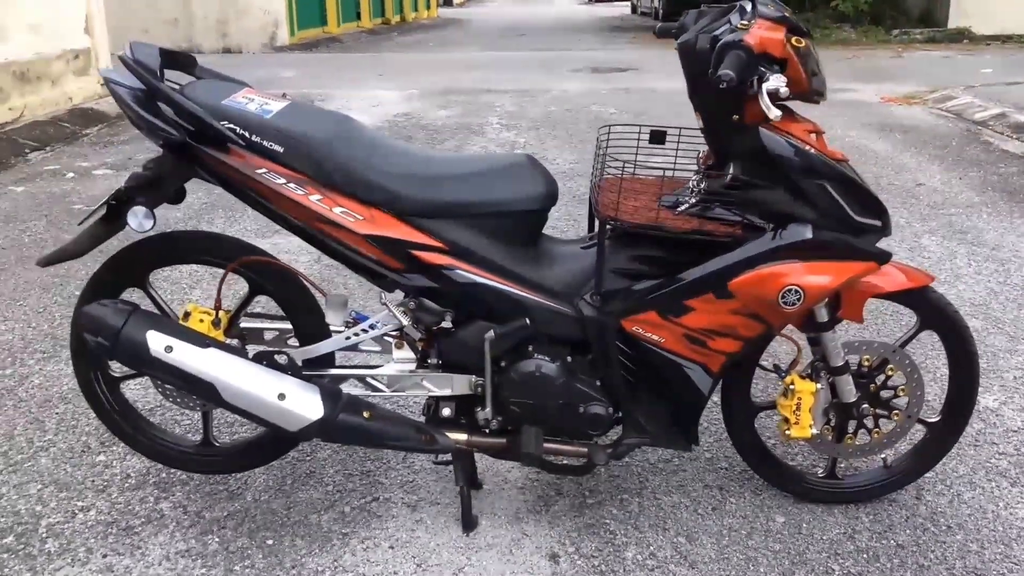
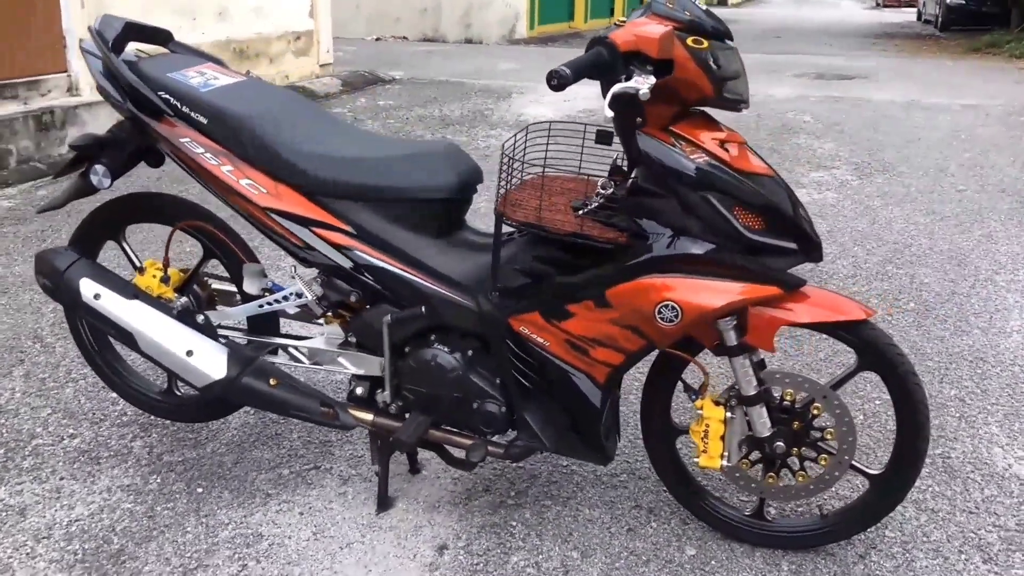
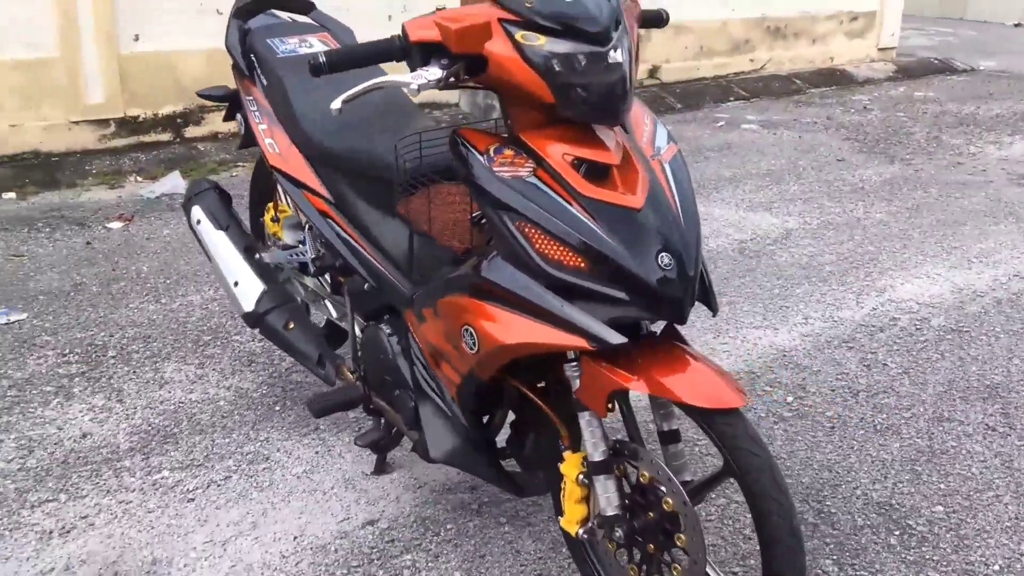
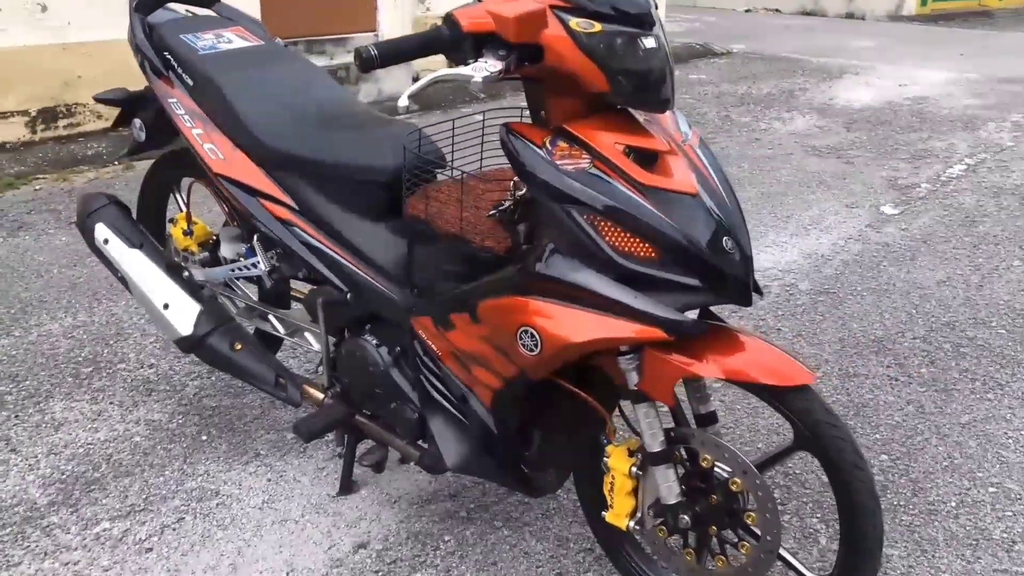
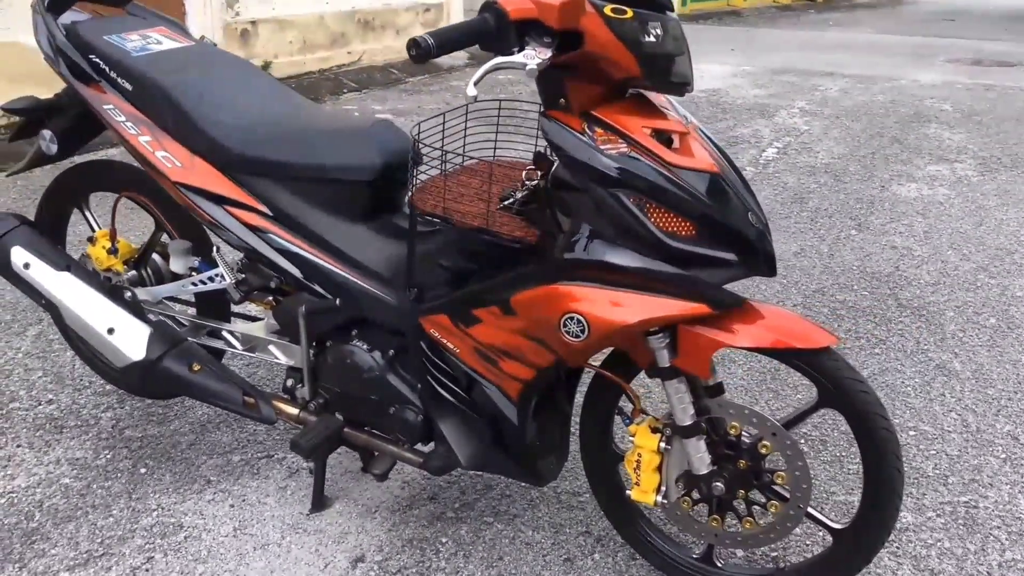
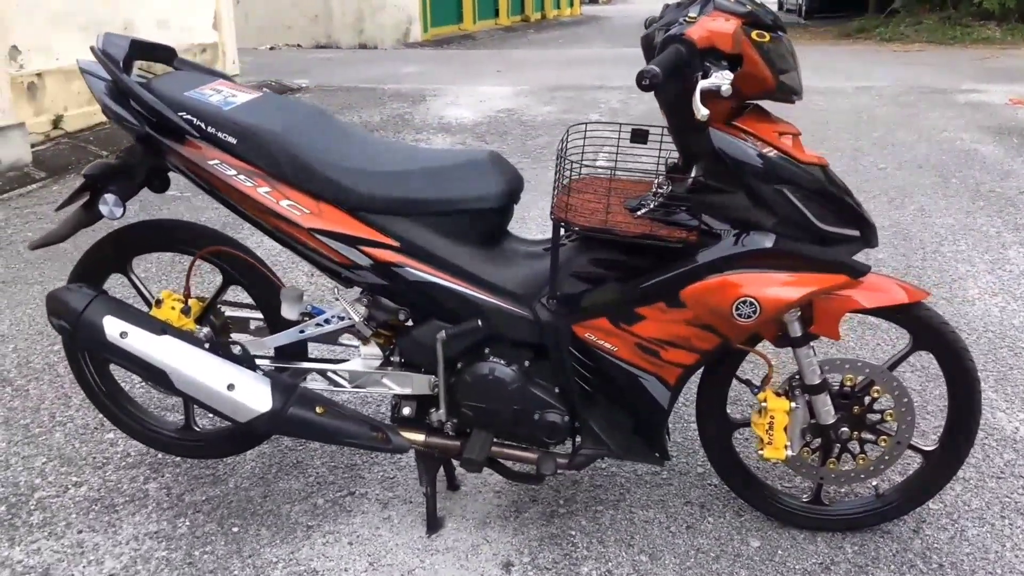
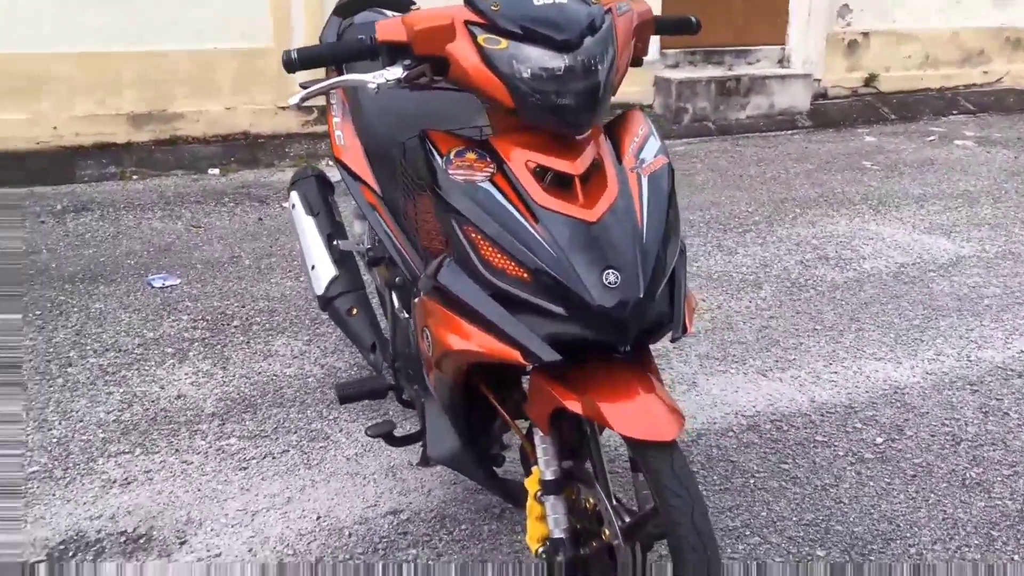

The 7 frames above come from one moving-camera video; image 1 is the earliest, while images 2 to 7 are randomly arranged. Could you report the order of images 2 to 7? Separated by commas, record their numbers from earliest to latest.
6, 2, 5, 4, 3, 7
